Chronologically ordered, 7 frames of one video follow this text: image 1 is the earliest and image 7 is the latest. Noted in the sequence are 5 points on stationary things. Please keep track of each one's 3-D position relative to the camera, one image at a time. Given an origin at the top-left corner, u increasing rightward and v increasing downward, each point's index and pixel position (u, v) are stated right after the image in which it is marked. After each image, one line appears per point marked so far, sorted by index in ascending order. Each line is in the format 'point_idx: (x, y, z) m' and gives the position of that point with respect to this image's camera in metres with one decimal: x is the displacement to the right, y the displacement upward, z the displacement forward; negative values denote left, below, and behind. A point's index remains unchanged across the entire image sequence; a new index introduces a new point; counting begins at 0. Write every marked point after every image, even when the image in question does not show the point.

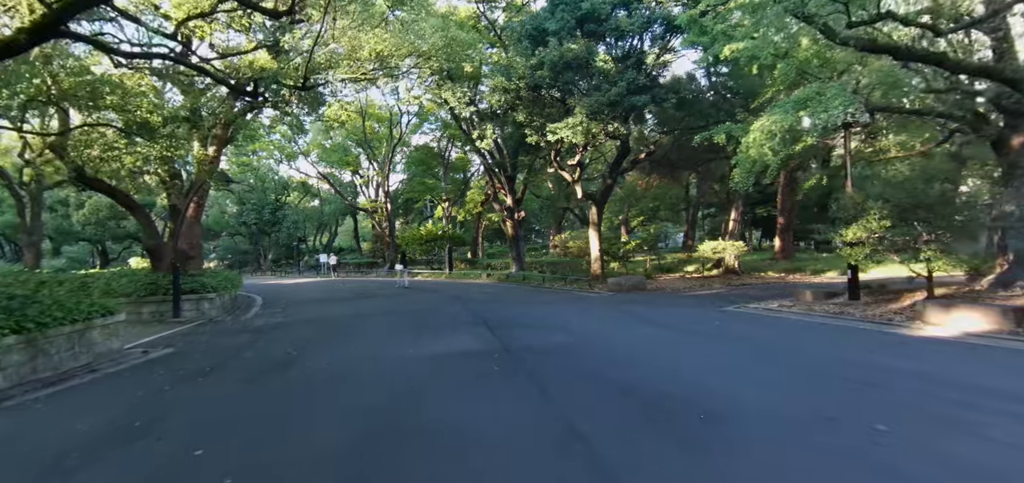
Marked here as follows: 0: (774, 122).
0: (+6.1, +2.8, +12.5) m
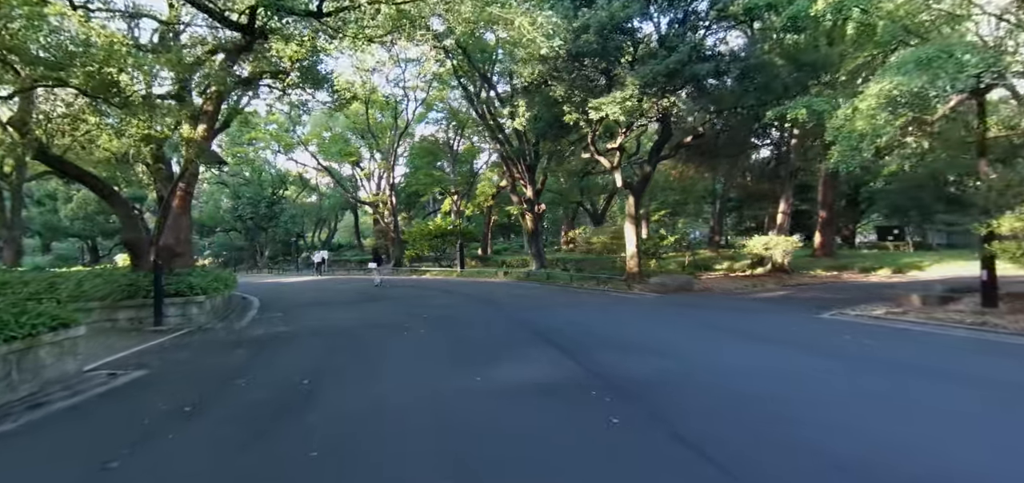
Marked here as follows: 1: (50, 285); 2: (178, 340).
0: (+7.2, +3.0, +10.1) m
1: (-11.6, -1.1, +13.5) m
2: (-7.0, -2.1, +11.4) m
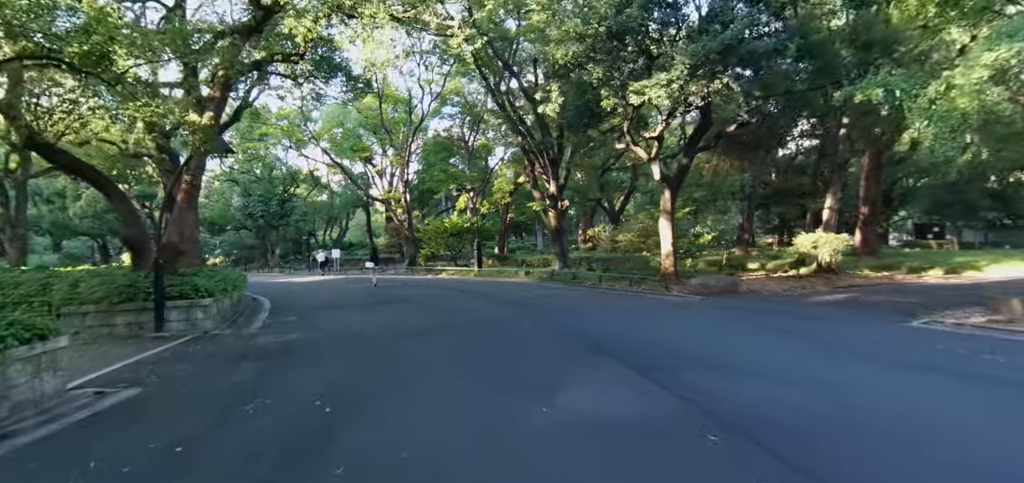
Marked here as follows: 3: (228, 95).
0: (+8.0, +3.0, +8.6) m
1: (-10.7, -1.0, +12.4) m
2: (-6.2, -2.0, +10.1) m
3: (-8.4, +4.3, +16.1) m
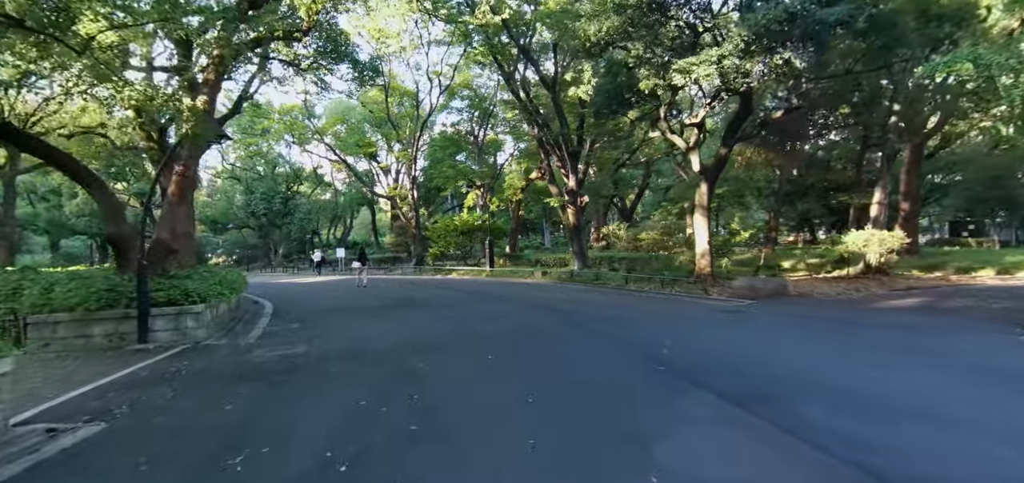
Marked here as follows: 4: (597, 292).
0: (+8.6, +3.1, +7.0) m
1: (-10.1, -1.0, +10.9) m
2: (-5.5, -2.0, +8.6) m
3: (-7.7, +4.4, +14.5) m
4: (+2.9, -1.7, +18.6) m
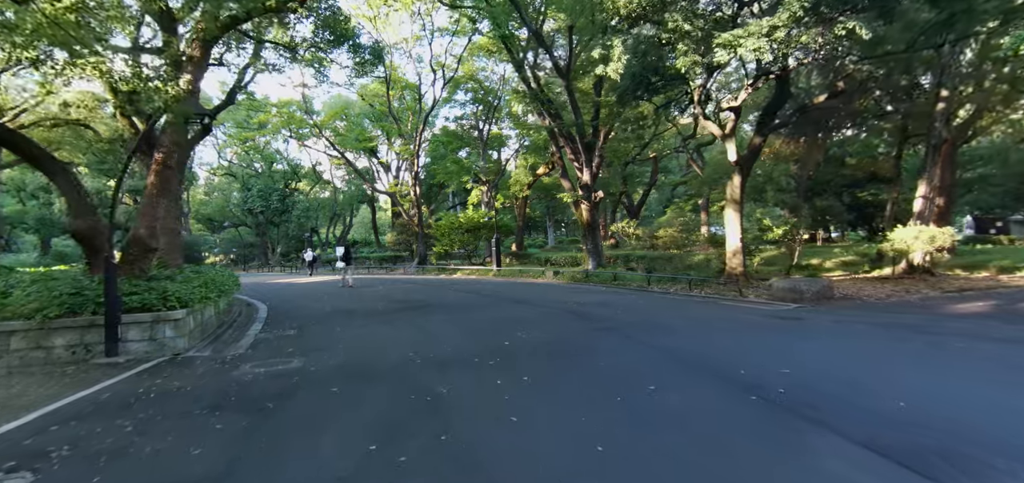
0: (+9.1, +3.1, +5.6) m
1: (-9.6, -0.9, +9.4) m
2: (-5.0, -1.9, +7.1) m
3: (-7.3, +4.4, +13.1) m
4: (+3.4, -1.6, +17.2) m
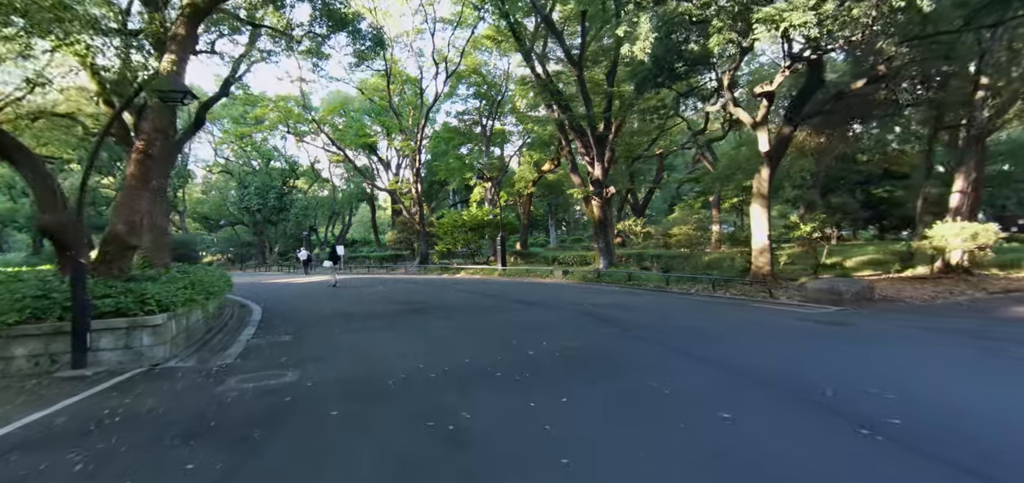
0: (+9.4, +3.2, +4.6) m
1: (-9.2, -0.9, +8.3) m
2: (-4.7, -1.9, +6.1) m
3: (-6.9, +4.5, +12.0) m
4: (+3.7, -1.6, +16.1) m
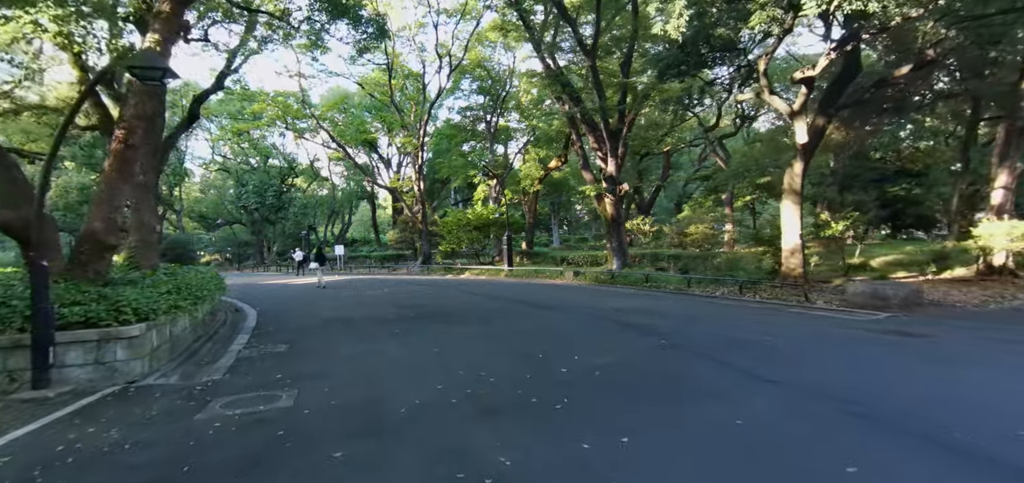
0: (+9.8, +3.2, +3.5) m
1: (-8.9, -0.9, +7.3) m
2: (-4.3, -1.9, +5.0) m
3: (-6.6, +4.5, +10.9) m
4: (+4.1, -1.6, +15.1) m
